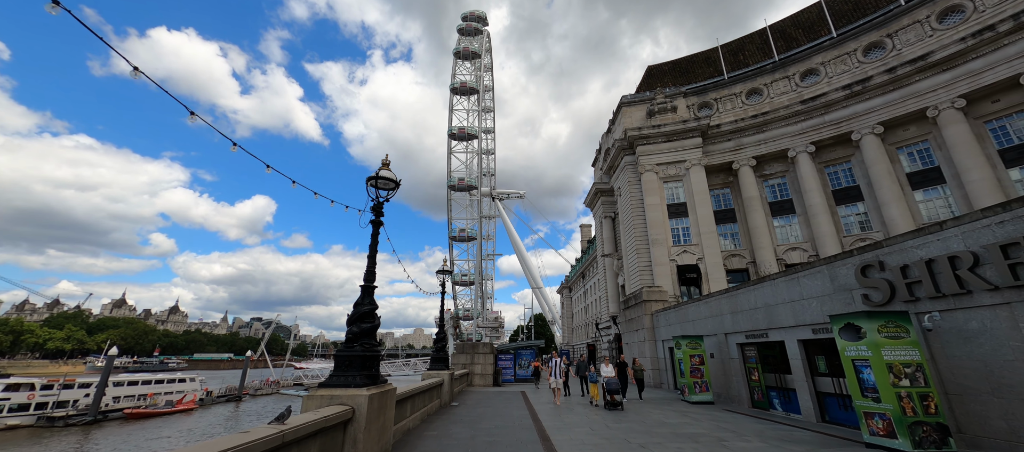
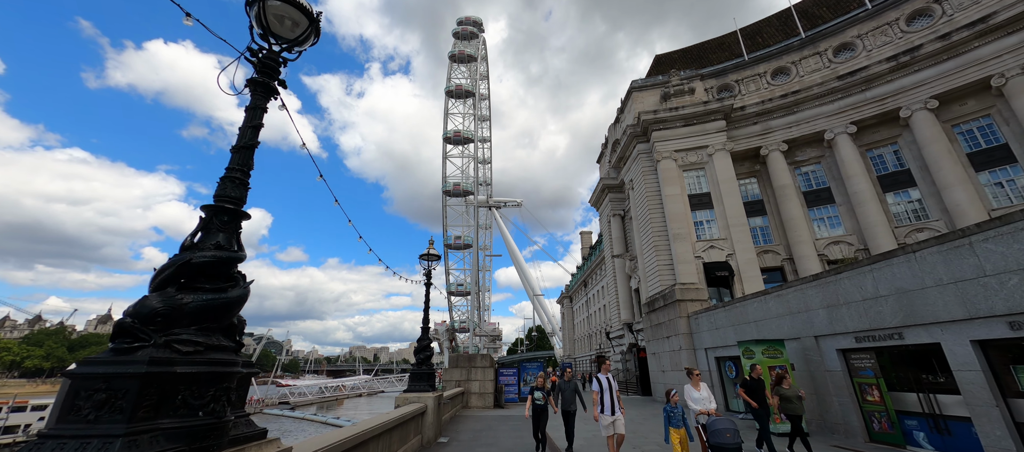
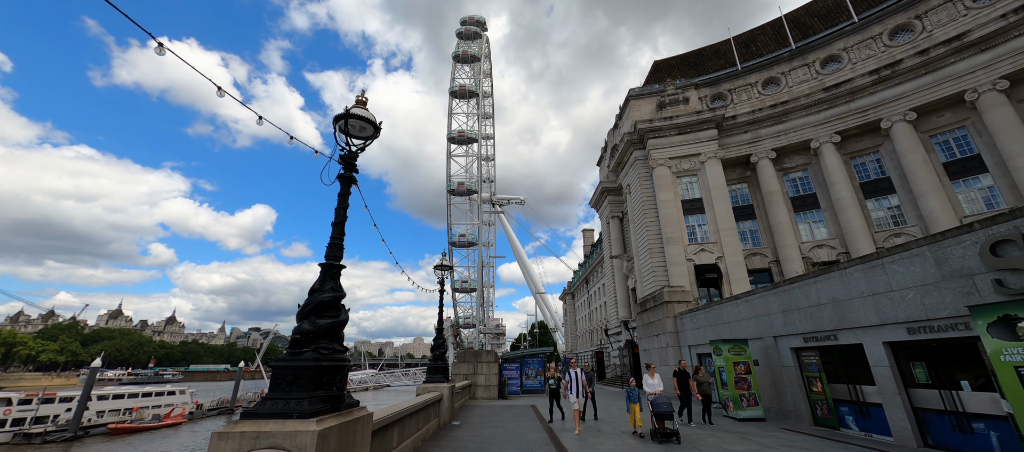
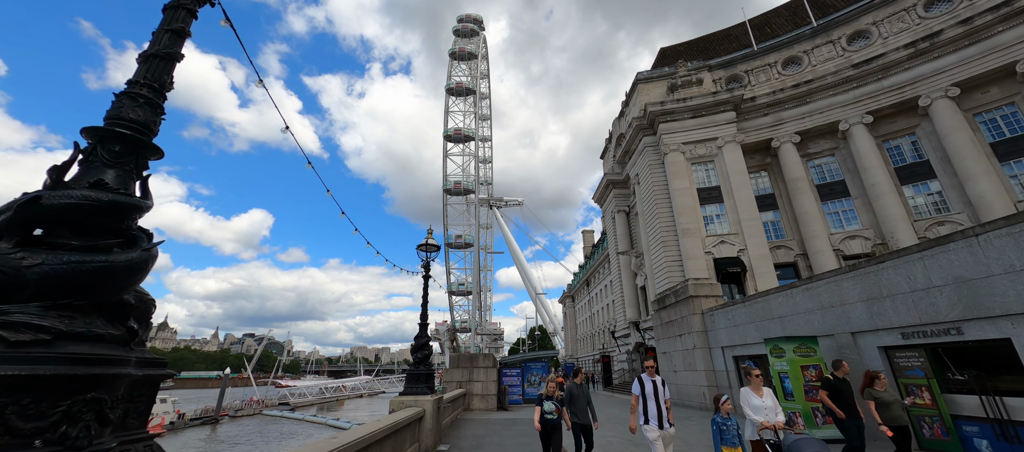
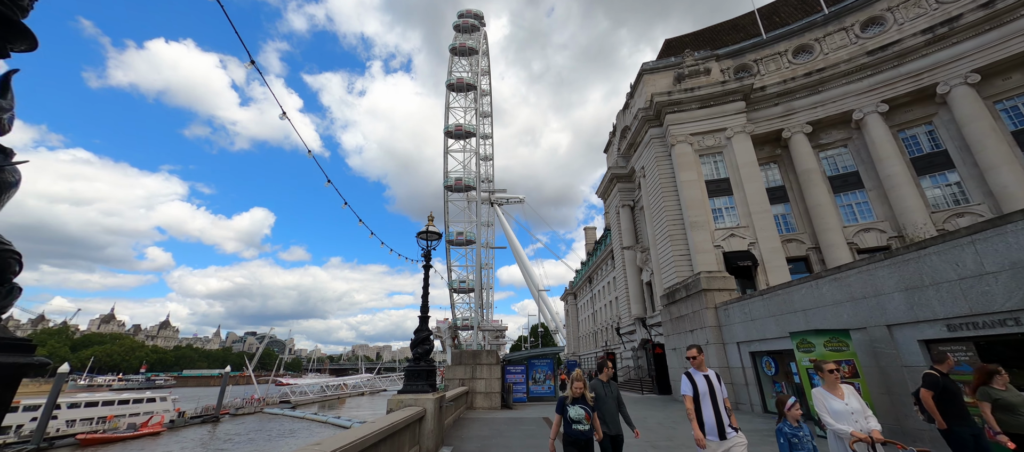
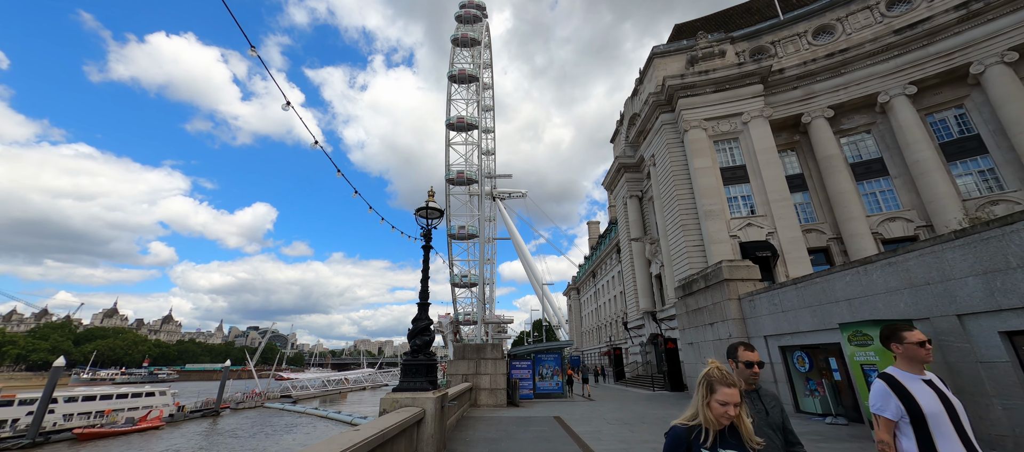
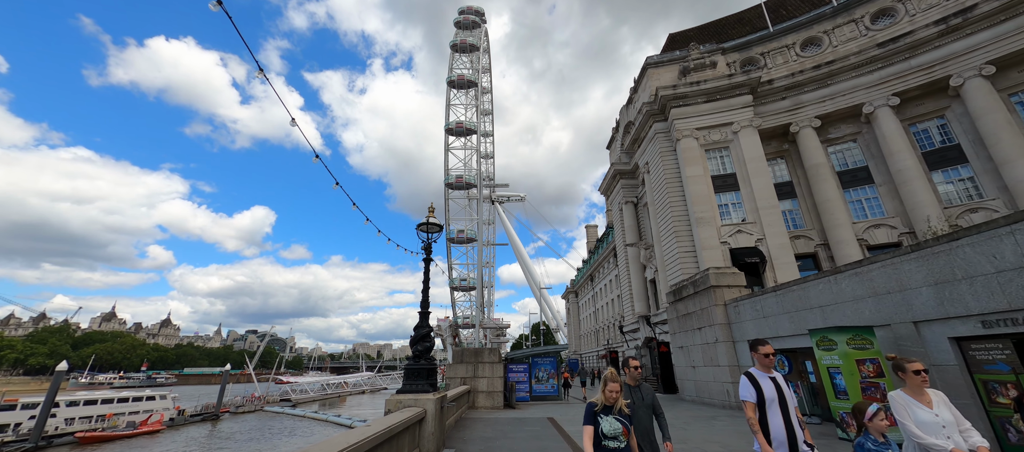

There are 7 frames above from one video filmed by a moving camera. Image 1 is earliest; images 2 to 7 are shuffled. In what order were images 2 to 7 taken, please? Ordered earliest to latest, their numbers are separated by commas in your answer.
3, 2, 4, 5, 7, 6
